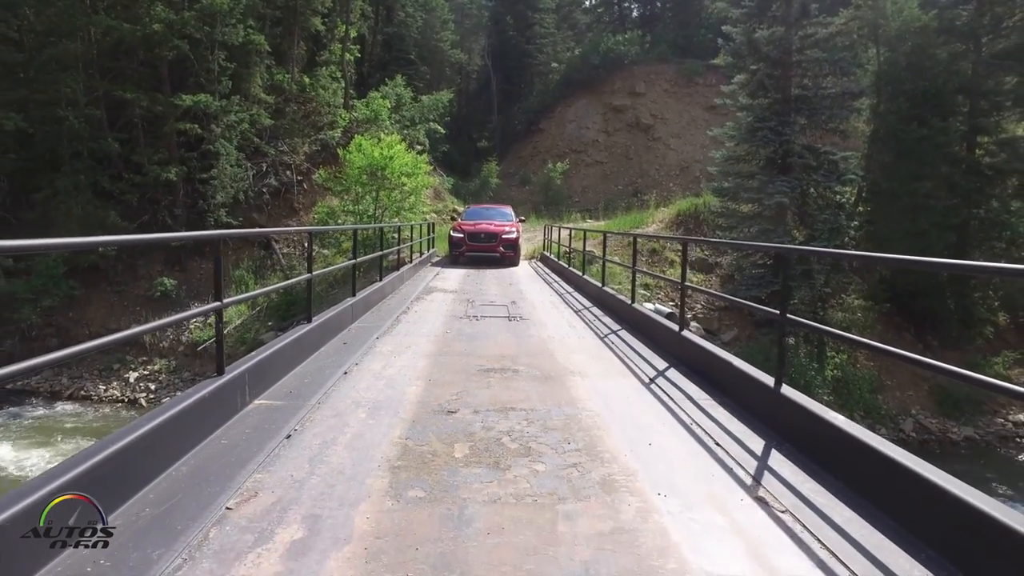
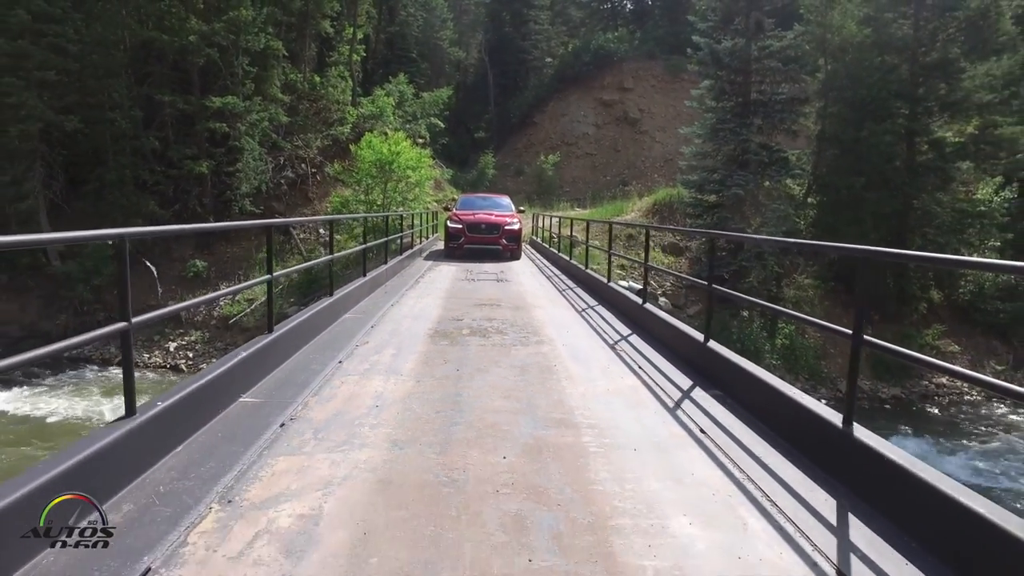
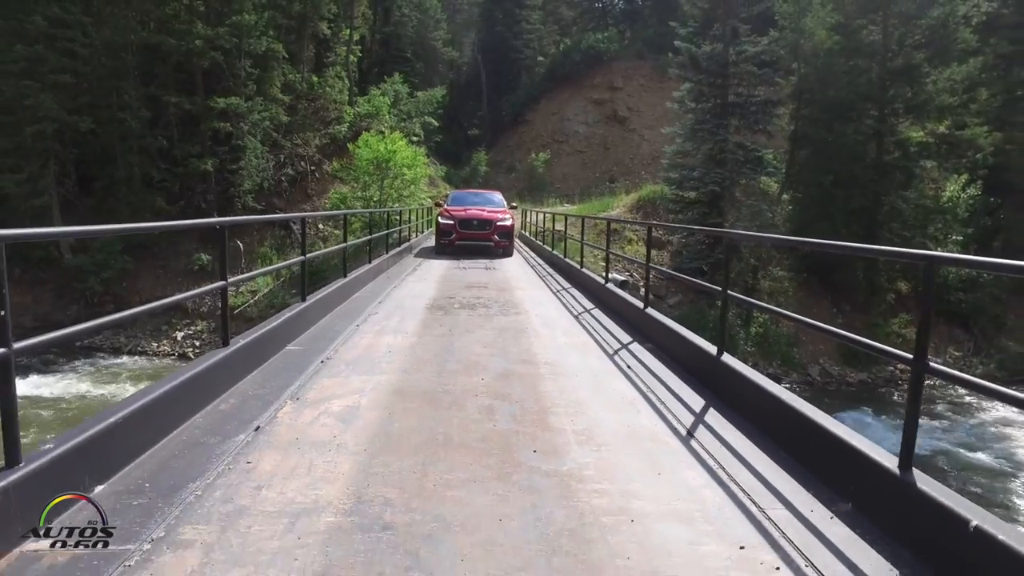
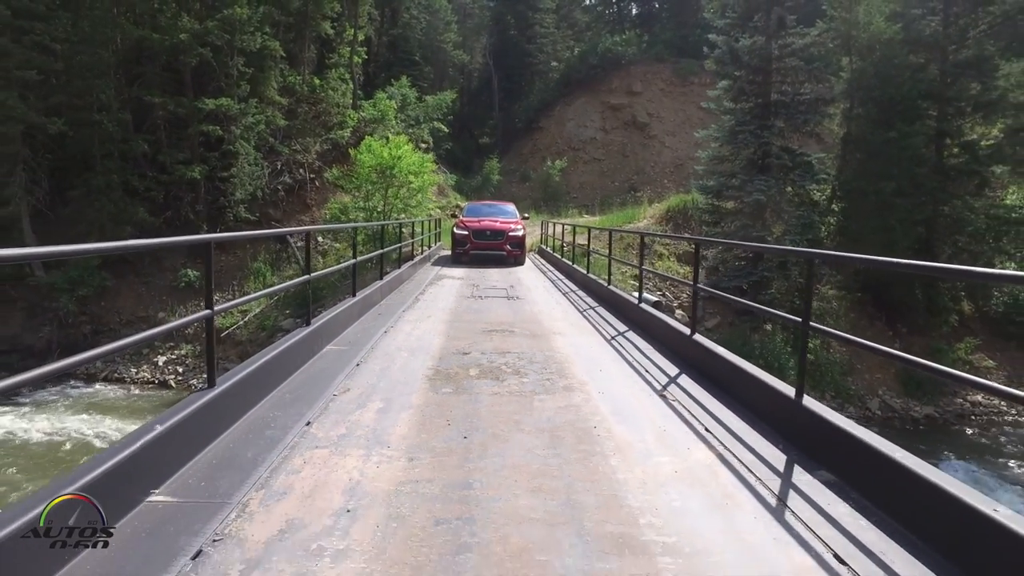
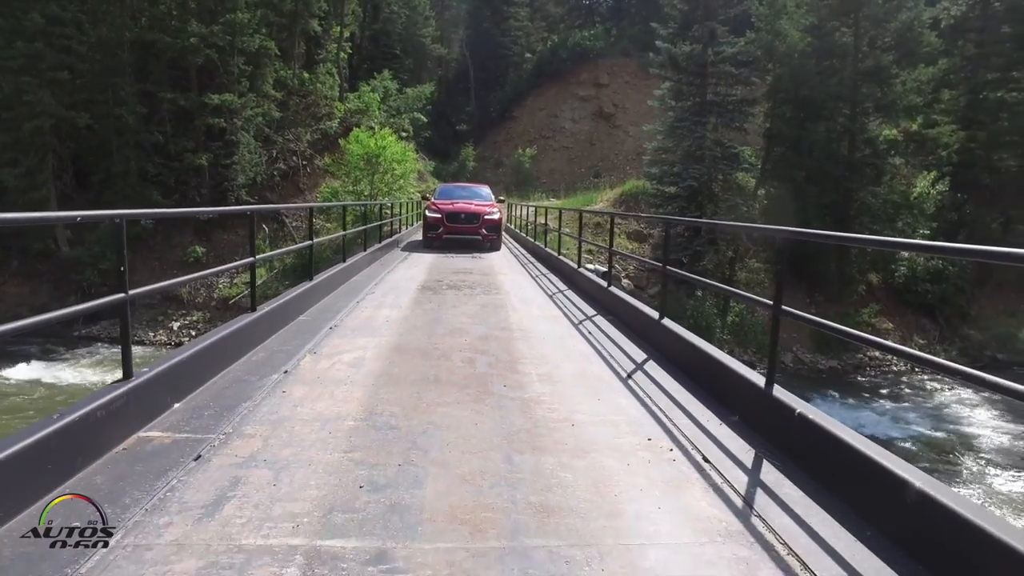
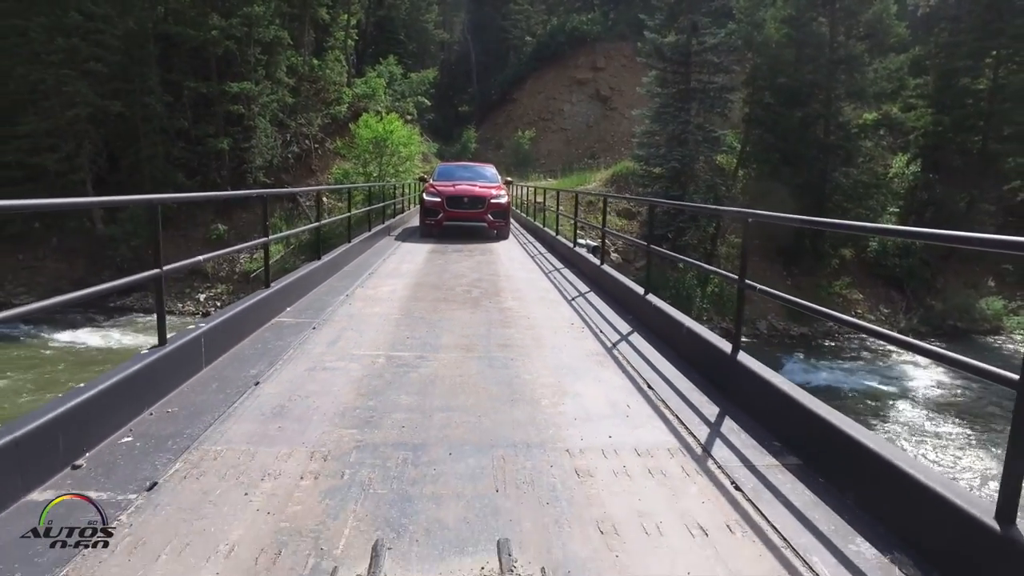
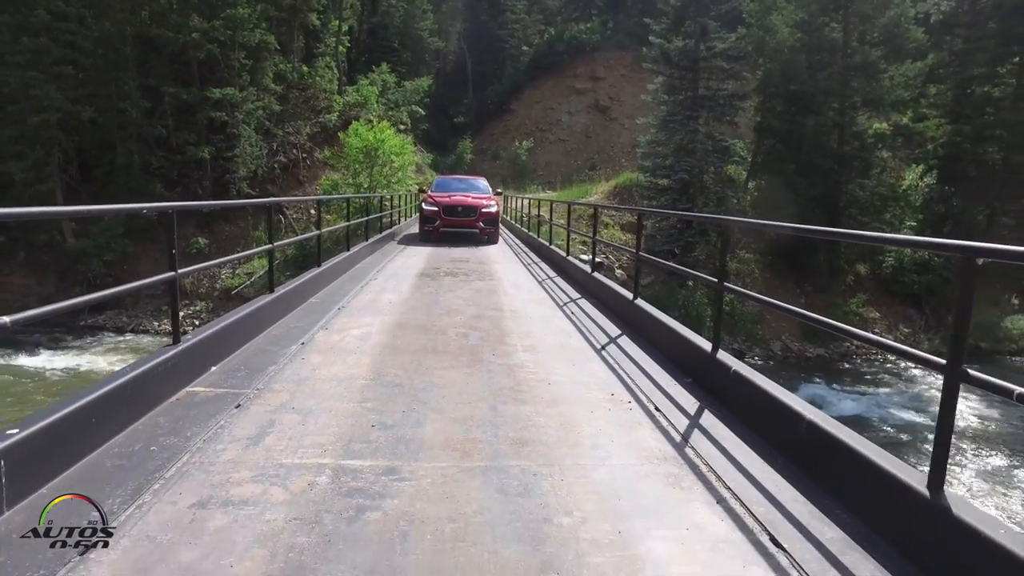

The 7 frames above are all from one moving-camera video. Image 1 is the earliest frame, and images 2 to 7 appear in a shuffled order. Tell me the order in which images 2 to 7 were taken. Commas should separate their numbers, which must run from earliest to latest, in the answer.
4, 2, 3, 5, 7, 6
